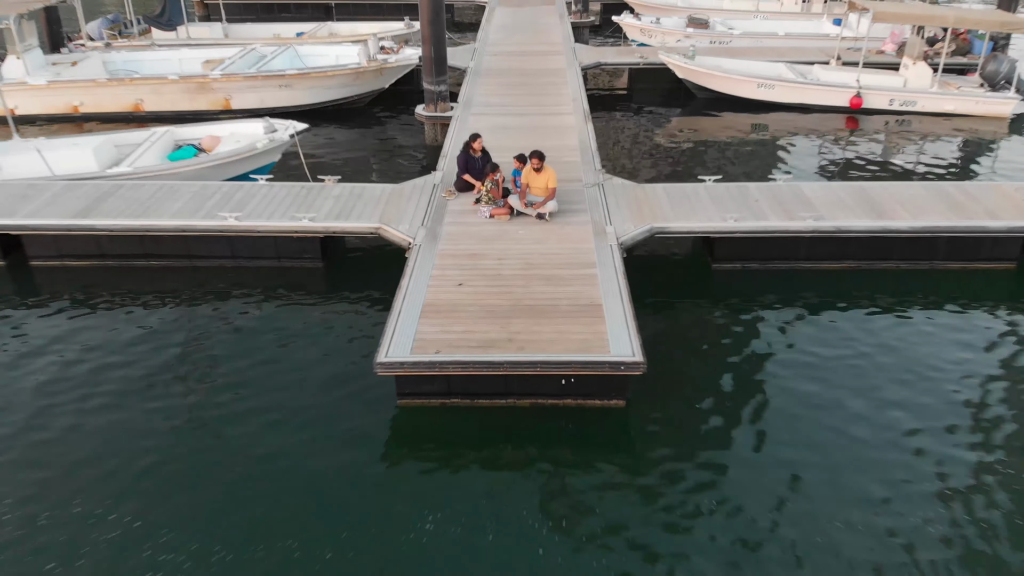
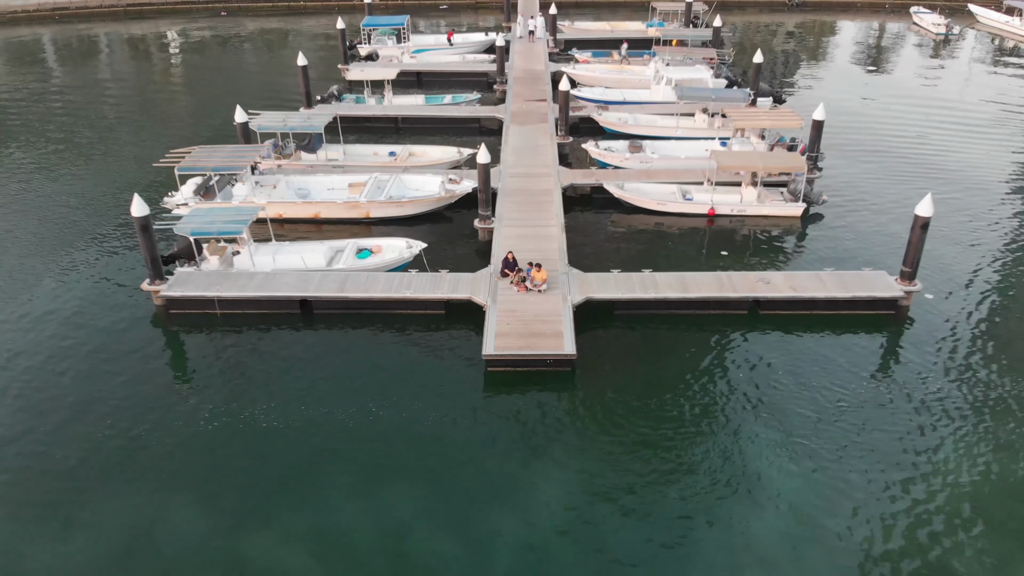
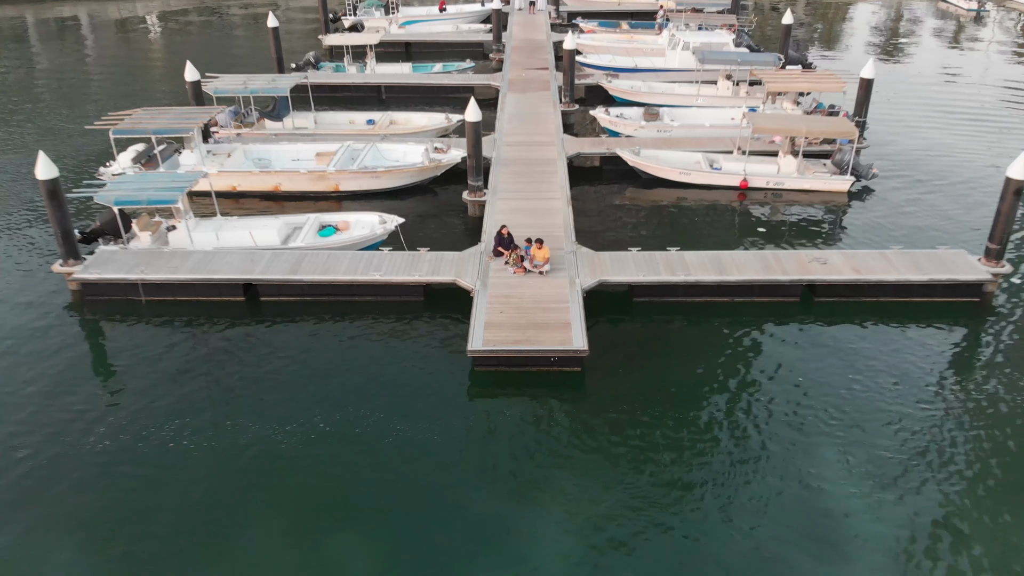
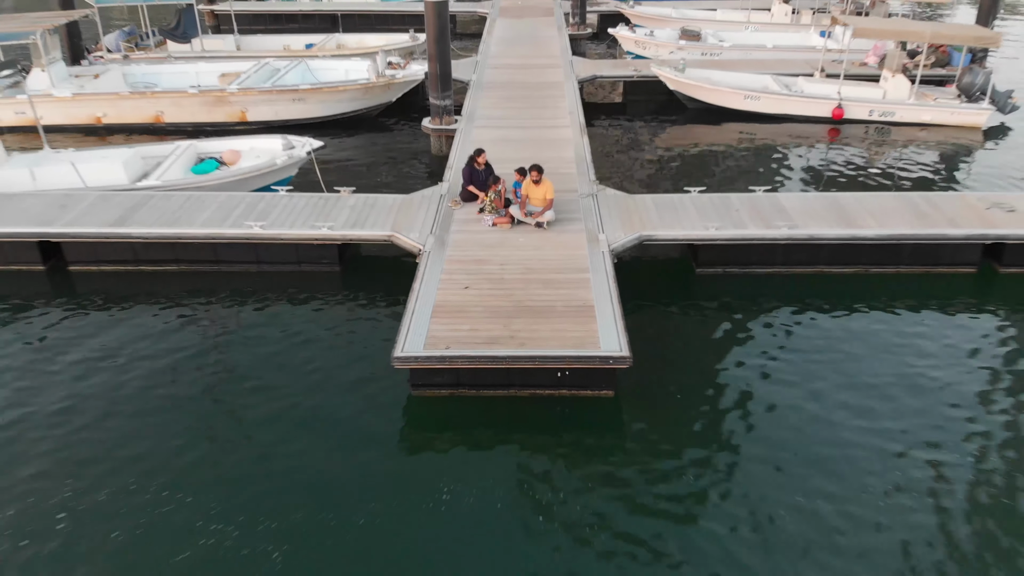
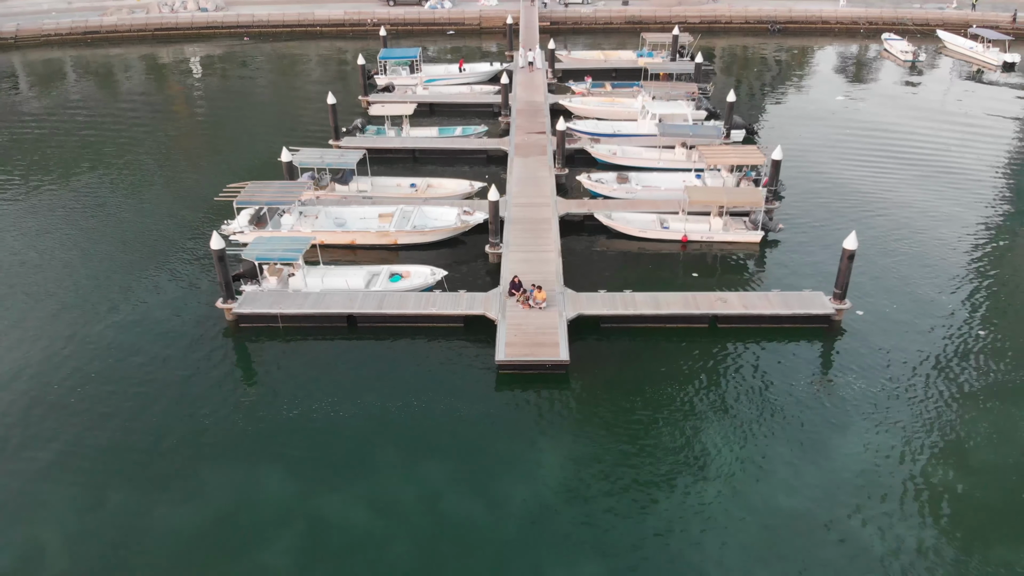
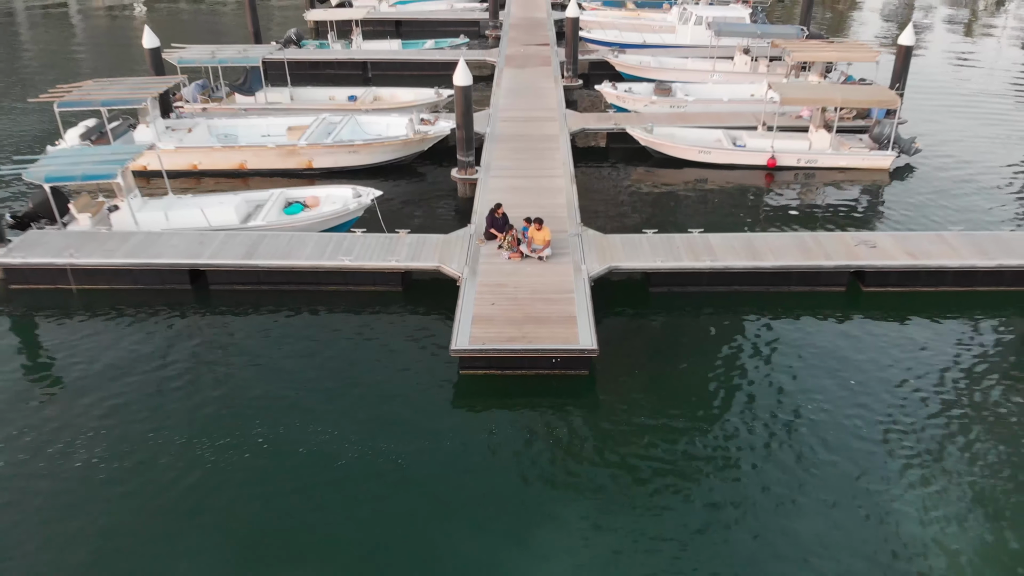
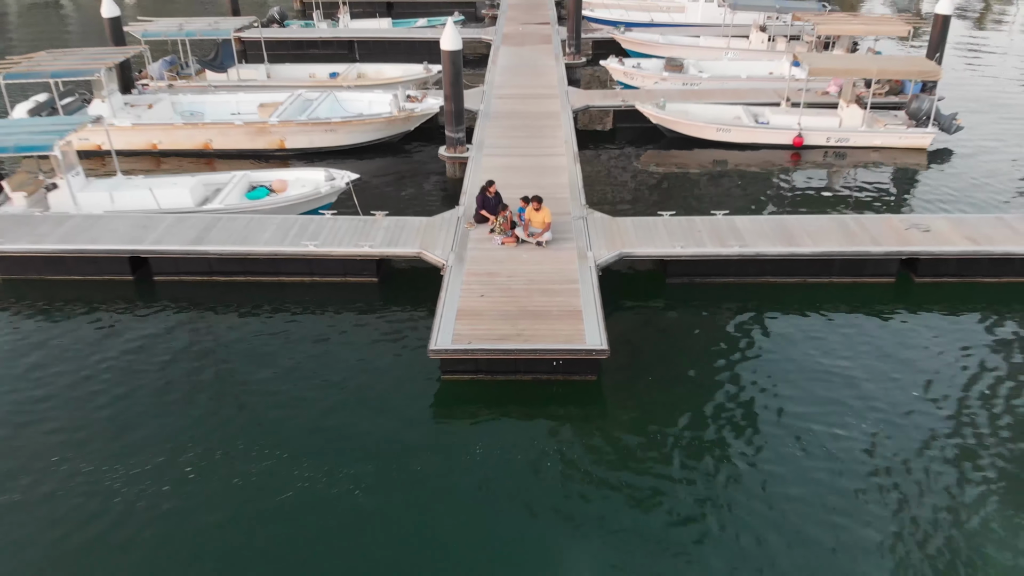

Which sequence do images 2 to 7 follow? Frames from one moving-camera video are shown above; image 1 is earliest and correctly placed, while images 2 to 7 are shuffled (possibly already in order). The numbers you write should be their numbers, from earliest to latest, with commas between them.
4, 7, 6, 3, 2, 5
